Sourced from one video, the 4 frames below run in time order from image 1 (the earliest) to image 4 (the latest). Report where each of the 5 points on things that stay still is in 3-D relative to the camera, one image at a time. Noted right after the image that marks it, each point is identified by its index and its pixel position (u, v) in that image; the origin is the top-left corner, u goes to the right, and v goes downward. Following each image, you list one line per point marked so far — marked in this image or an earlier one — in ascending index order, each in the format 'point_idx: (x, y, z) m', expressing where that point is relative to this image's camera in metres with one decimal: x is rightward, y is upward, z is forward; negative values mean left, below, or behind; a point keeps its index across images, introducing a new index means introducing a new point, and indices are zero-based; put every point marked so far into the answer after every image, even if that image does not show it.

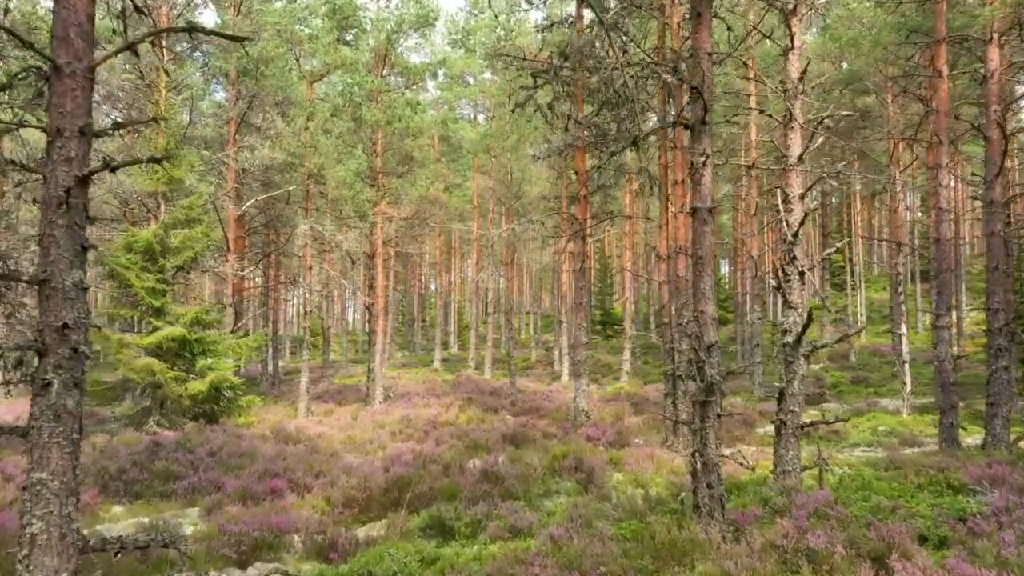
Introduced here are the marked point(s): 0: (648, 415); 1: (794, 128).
0: (+3.7, -3.5, +16.2) m
1: (+3.6, +2.1, +7.7) m
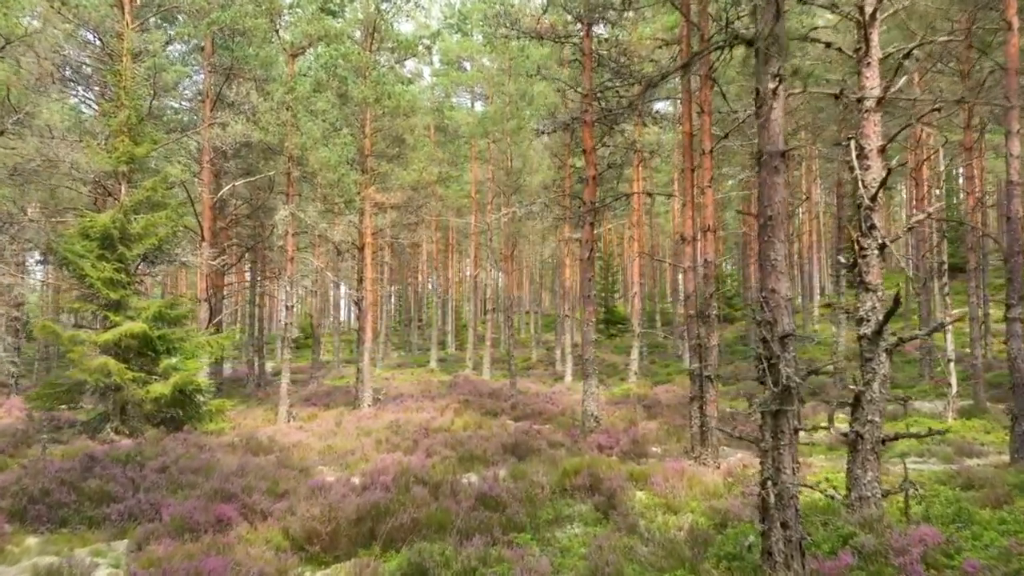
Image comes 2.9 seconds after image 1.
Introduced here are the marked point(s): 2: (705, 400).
0: (+3.7, -3.2, +14.6) m
1: (+3.7, +2.3, +6.1) m
2: (+3.3, -1.9, +10.2) m
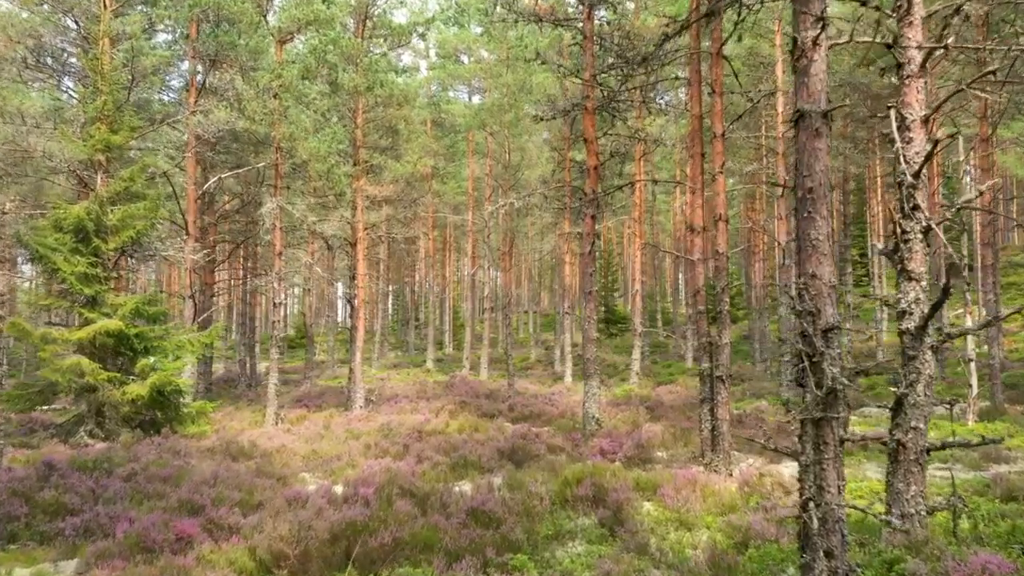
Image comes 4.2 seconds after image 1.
0: (+3.6, -3.2, +13.9) m
1: (+3.6, +2.4, +5.4) m
2: (+3.2, -1.8, +9.5) m
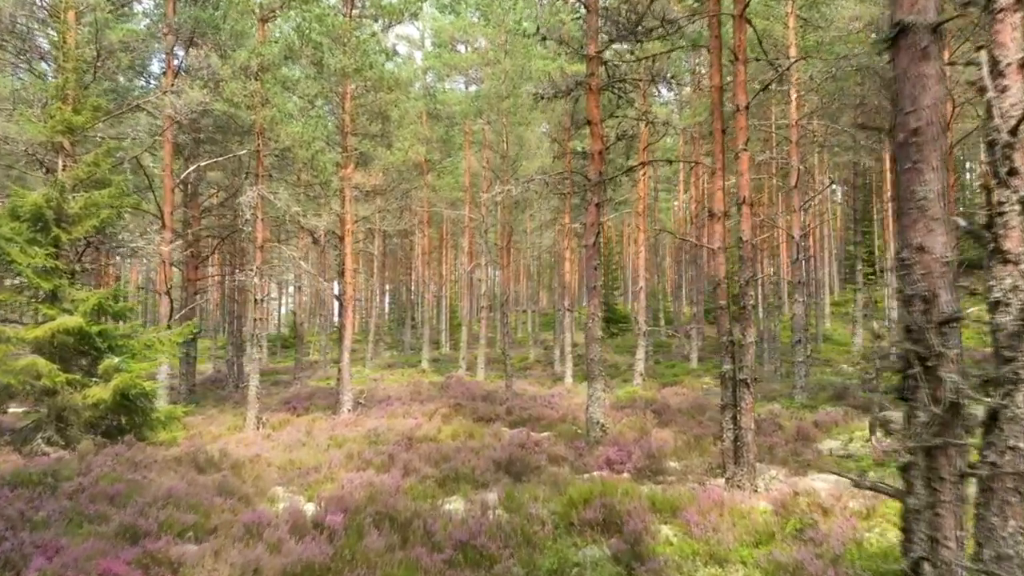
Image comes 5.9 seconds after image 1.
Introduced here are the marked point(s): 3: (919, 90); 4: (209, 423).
0: (+3.6, -3.0, +12.8) m
1: (+3.6, +2.5, +4.3) m
2: (+3.2, -1.7, +8.4) m
3: (+2.0, +1.0, +2.9) m
4: (-8.0, -3.6, +15.7) m
